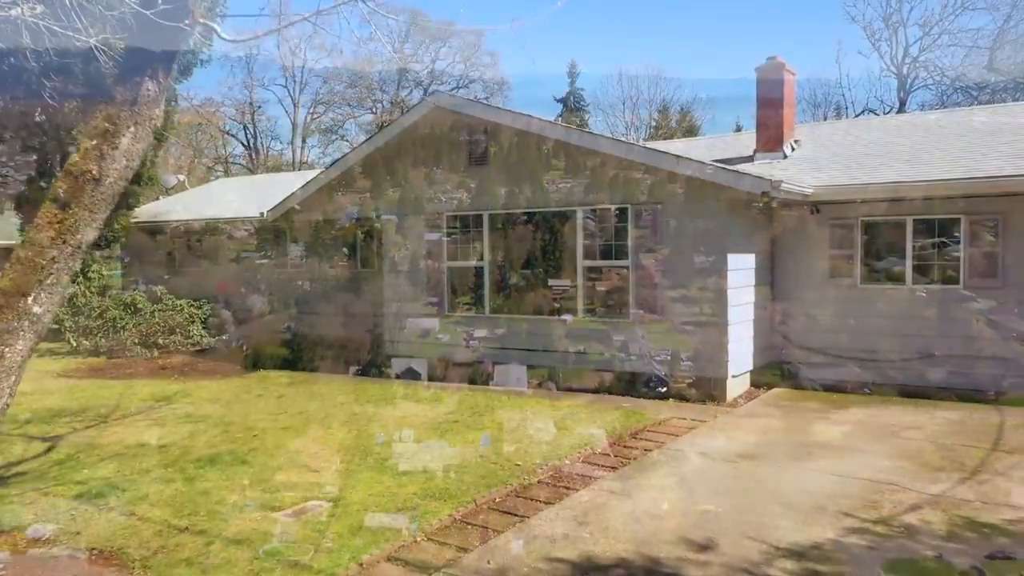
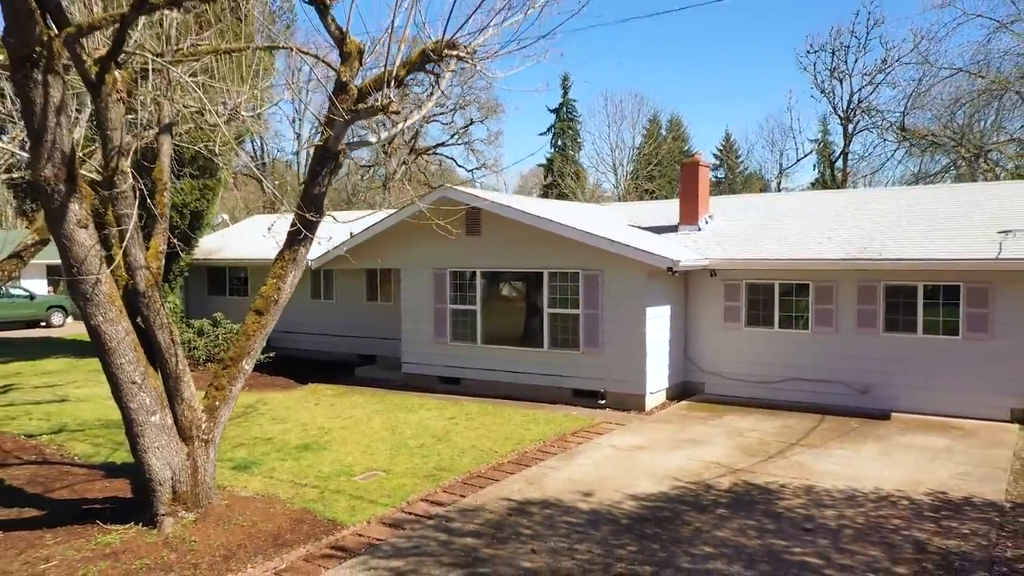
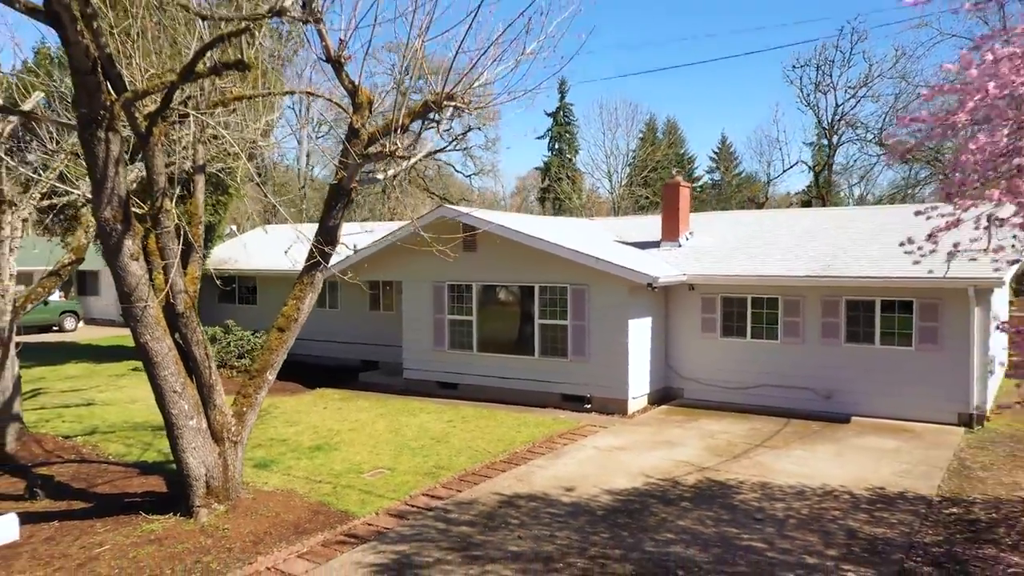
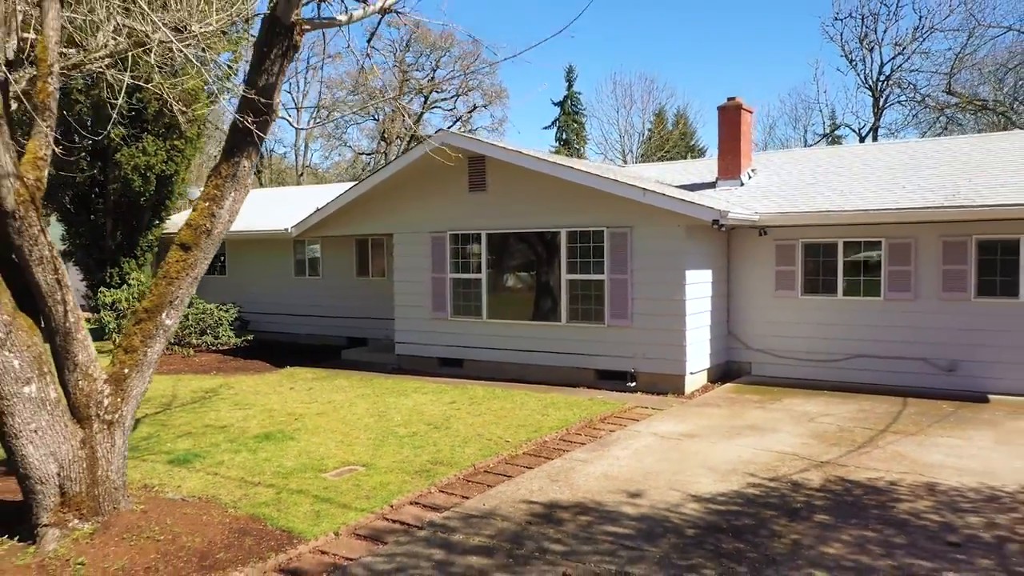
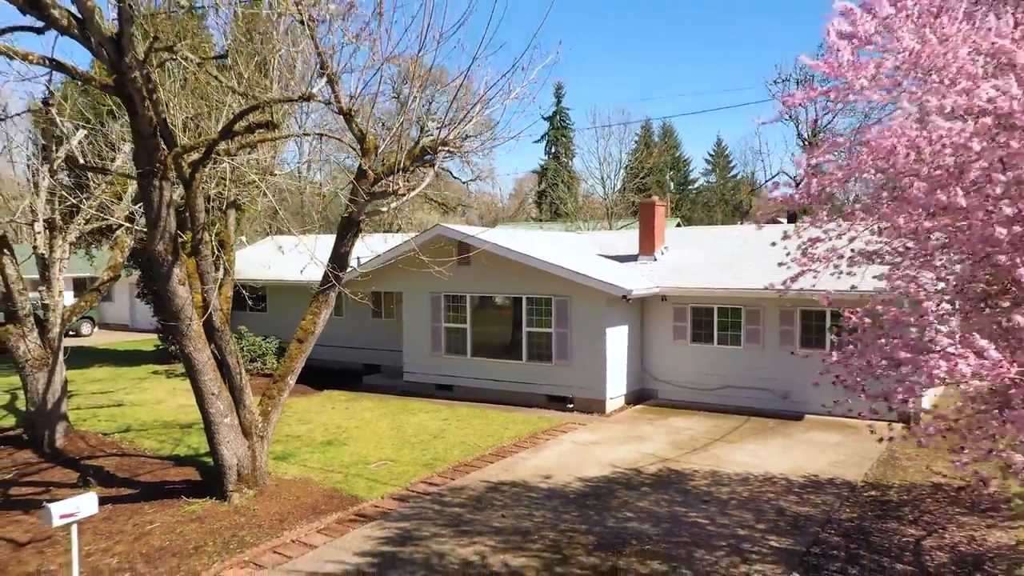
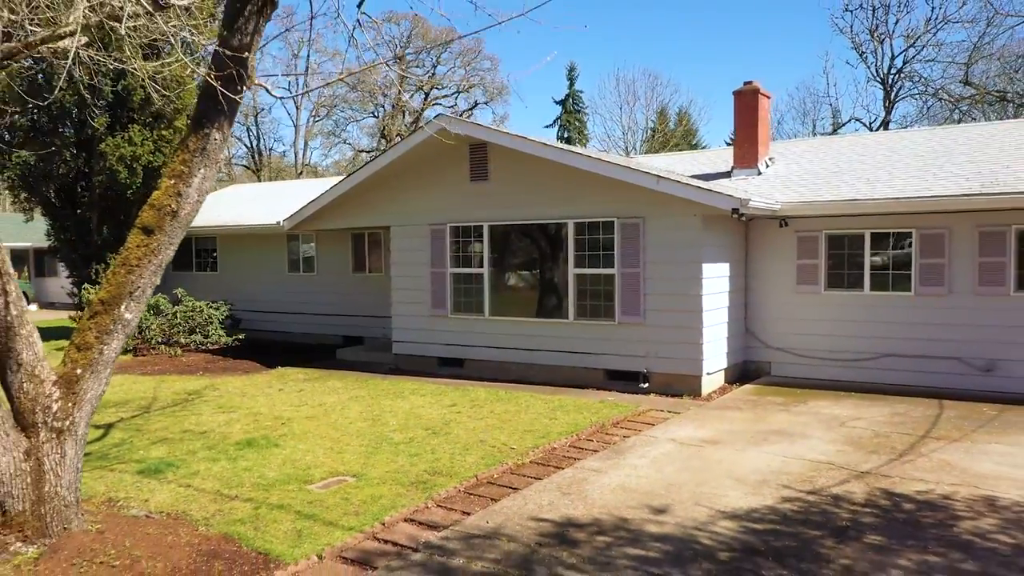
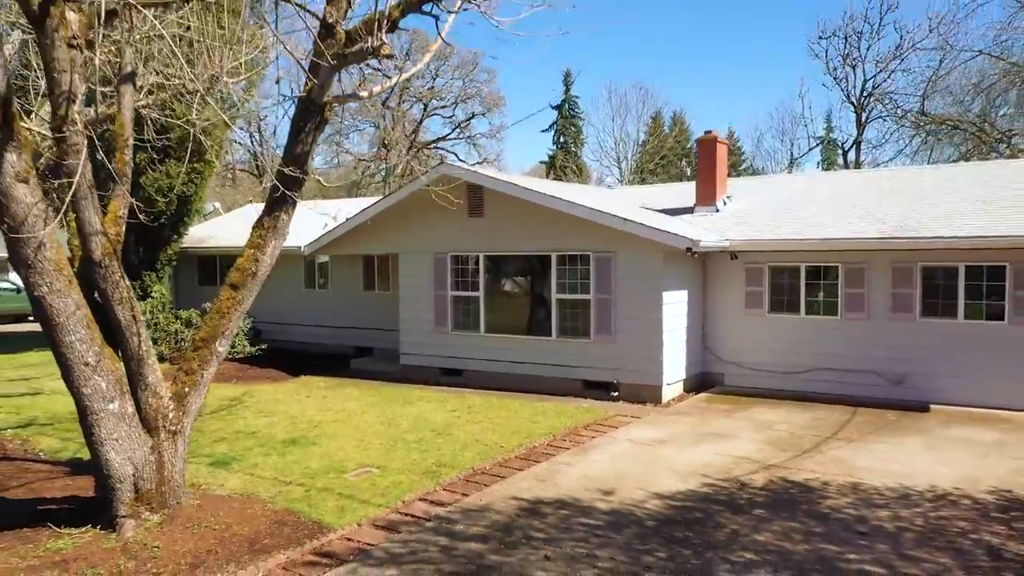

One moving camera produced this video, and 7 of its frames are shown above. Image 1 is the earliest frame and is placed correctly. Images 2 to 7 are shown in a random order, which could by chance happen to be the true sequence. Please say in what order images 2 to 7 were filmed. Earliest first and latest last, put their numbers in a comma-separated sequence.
6, 4, 7, 2, 3, 5
